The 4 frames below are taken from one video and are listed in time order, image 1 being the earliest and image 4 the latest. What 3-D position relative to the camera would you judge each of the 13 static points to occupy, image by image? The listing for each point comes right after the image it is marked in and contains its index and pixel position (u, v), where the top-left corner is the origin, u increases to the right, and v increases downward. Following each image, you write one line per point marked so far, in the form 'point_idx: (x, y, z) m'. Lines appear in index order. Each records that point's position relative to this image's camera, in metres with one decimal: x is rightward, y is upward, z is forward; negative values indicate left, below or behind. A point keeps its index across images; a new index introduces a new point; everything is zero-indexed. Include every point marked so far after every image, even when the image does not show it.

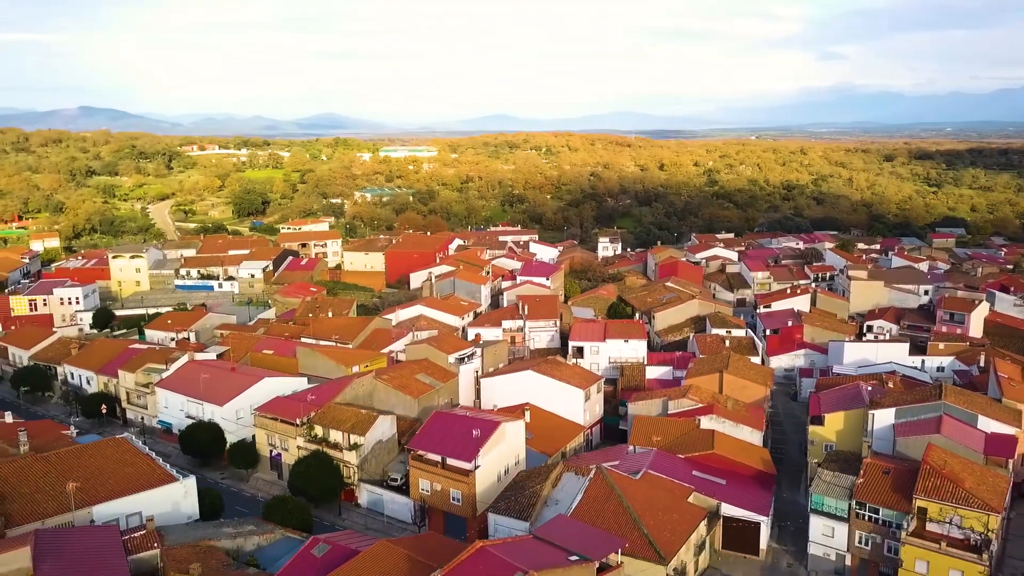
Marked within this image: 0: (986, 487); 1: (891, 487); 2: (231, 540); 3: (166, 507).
0: (+9.9, -4.2, +17.0) m
1: (+8.3, -4.3, +17.8) m
2: (-6.0, -5.5, +17.5) m
3: (-8.1, -5.2, +19.2) m
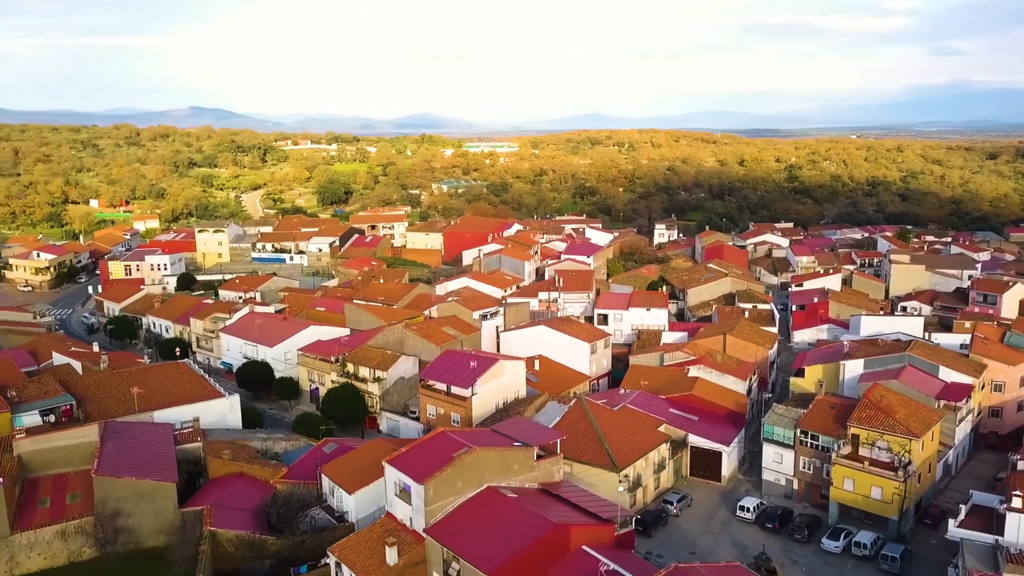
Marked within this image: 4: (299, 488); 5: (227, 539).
0: (+9.4, -3.0, +18.8) m
1: (+7.8, -3.1, +19.7) m
2: (-6.5, -4.0, +21.0) m
3: (-8.3, -3.7, +22.9) m
4: (-4.8, -4.5, +18.2) m
5: (-5.7, -5.1, +16.4) m
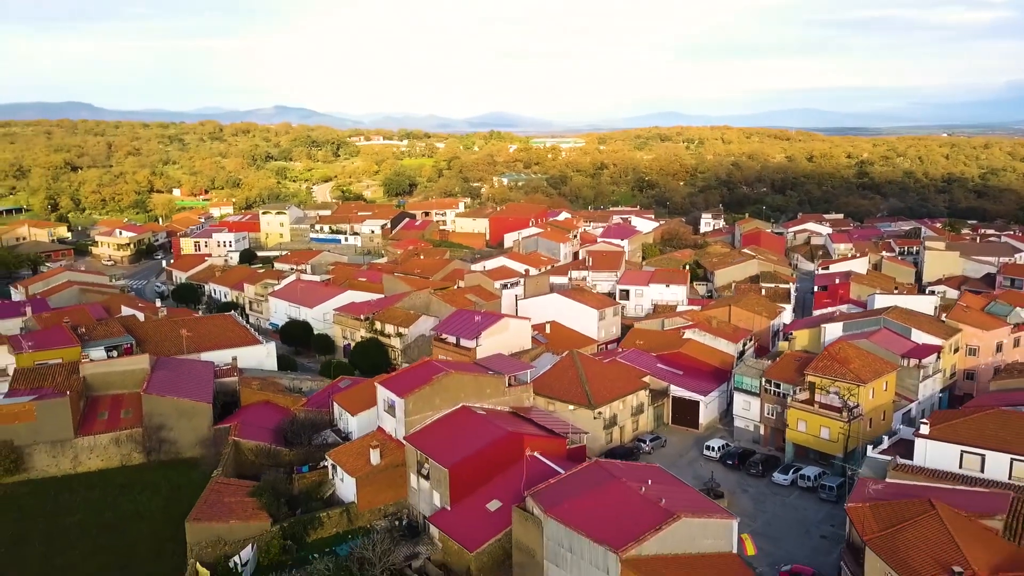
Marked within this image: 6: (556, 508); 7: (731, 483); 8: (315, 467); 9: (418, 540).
0: (+9.0, -2.0, +20.4) m
1: (+7.5, -2.1, +21.5) m
2: (-6.6, -2.7, +24.1) m
3: (-8.3, -2.4, +26.1) m
4: (-5.1, -3.3, +21.1) m
5: (-6.3, -3.8, +19.4) m
6: (+0.7, -3.6, +13.3) m
7: (+5.3, -4.8, +19.7) m
8: (-4.5, -4.1, +18.4) m
9: (-1.8, -4.9, +15.8) m
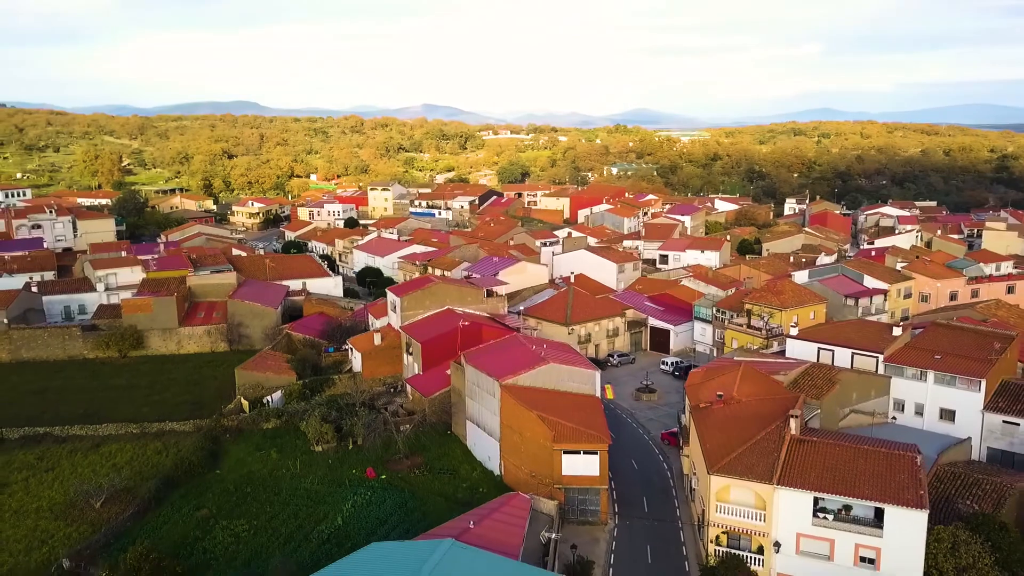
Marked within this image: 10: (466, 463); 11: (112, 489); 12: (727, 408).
0: (+8.5, -0.3, +24.1) m
1: (+7.2, -0.3, +25.5) m
2: (-6.3, -0.5, +30.4) m
3: (-7.6, -0.1, +32.6) m
4: (-5.3, -1.1, +27.2) m
5: (-6.8, -1.6, +25.7) m
6: (-0.9, -1.6, +18.6) m
7: (+4.7, -2.9, +24.0) m
8: (-5.2, -1.9, +24.4) m
9: (-3.0, -2.9, +21.4) m
10: (-1.0, -3.9, +18.0) m
11: (-8.3, -4.1, +16.7) m
12: (+4.0, -2.2, +15.0) m
